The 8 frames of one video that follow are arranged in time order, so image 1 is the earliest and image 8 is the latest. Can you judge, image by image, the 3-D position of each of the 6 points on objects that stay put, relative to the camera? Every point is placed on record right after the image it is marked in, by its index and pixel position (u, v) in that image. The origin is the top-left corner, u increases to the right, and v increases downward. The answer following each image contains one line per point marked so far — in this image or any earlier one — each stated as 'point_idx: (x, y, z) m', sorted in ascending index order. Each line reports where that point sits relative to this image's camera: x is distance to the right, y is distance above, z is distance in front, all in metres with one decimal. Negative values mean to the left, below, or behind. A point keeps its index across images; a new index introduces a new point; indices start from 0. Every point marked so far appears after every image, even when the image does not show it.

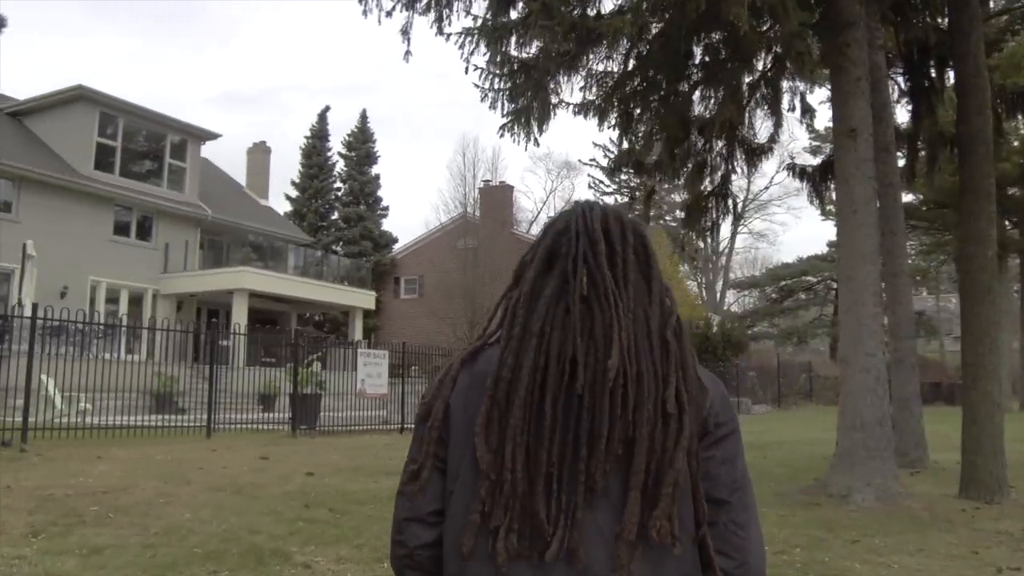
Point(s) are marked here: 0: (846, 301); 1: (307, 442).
0: (+3.0, -0.1, +8.6) m
1: (-2.4, -1.8, +10.7) m
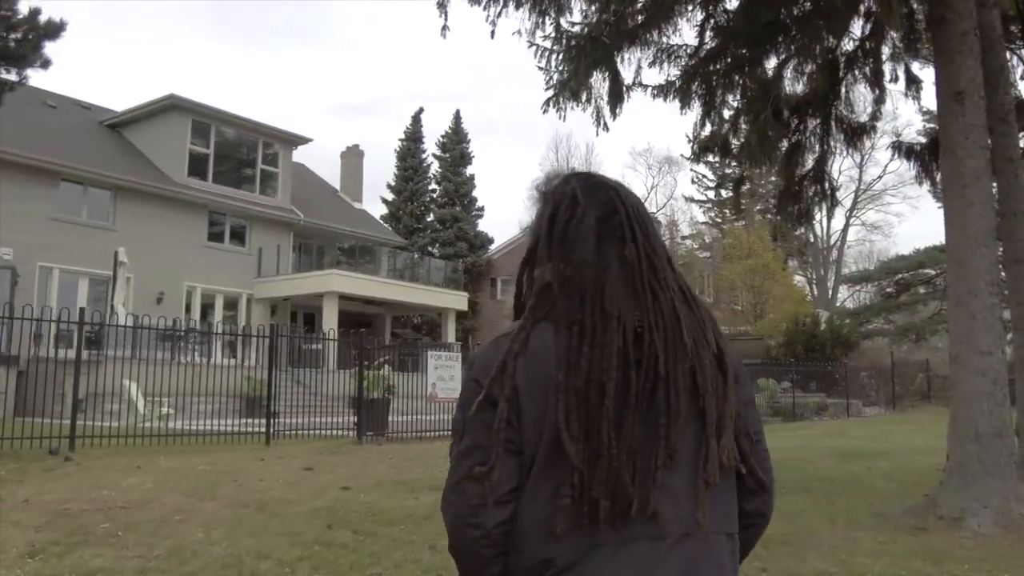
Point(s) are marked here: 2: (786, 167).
0: (+3.5, 0.0, +7.4) m
1: (-1.6, -1.8, +10.2) m
2: (+3.5, +1.3, +11.3) m
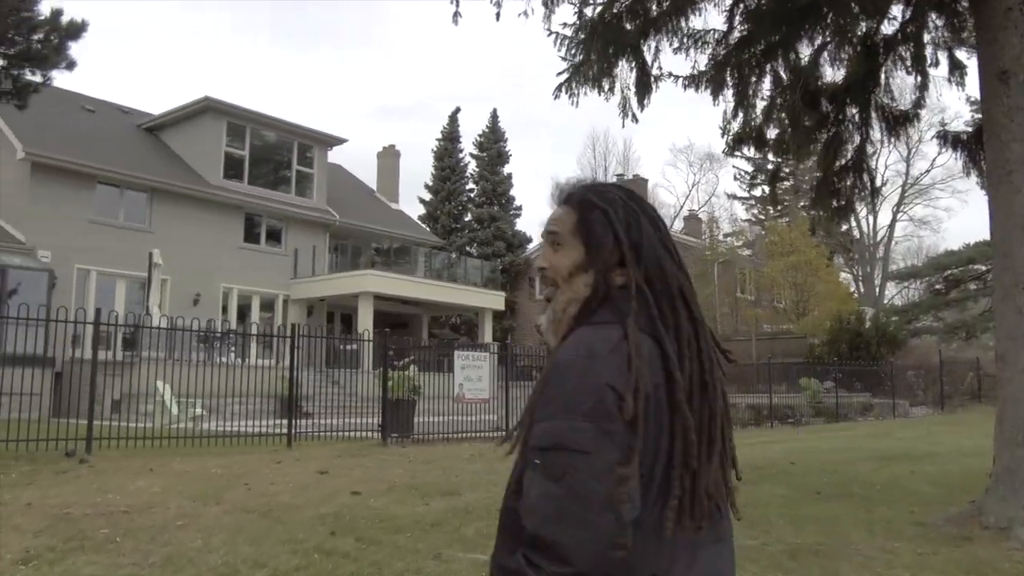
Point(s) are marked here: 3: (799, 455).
0: (+3.6, 0.0, +6.9) m
1: (-1.3, -1.7, +9.9) m
2: (+3.8, +1.4, +10.9) m
3: (+3.5, -2.0, +11.3) m
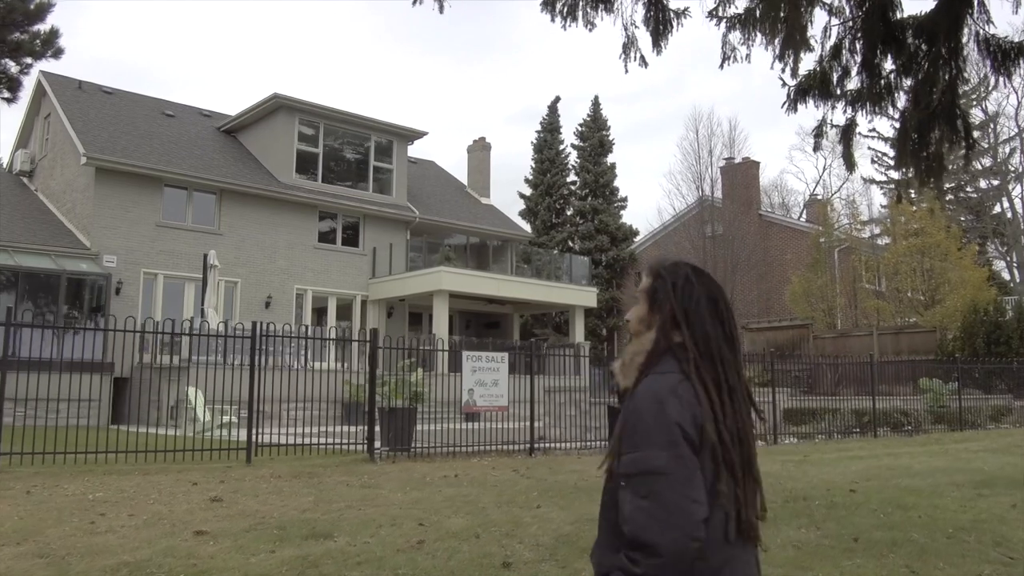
0: (+2.9, +0.2, +4.7) m
1: (-1.5, -1.6, +8.4) m
2: (+3.6, +1.6, +8.5) m
3: (+3.5, -1.8, +9.0) m
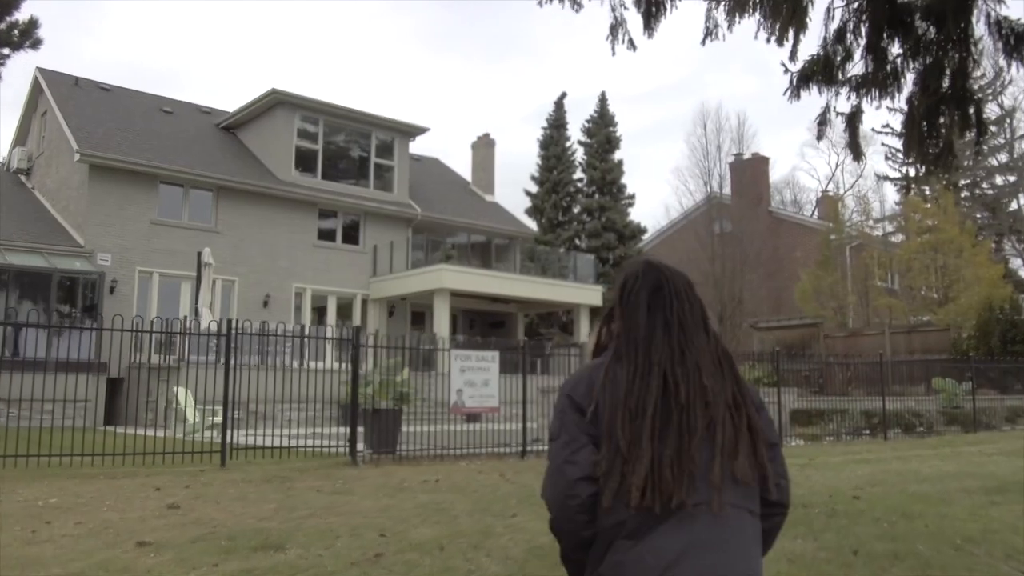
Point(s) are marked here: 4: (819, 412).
0: (+2.7, +0.3, +4.2) m
1: (-1.6, -1.6, +8.0) m
2: (+3.5, +1.6, +8.0) m
3: (+3.3, -1.7, +8.5) m
4: (+5.3, -2.1, +16.3) m
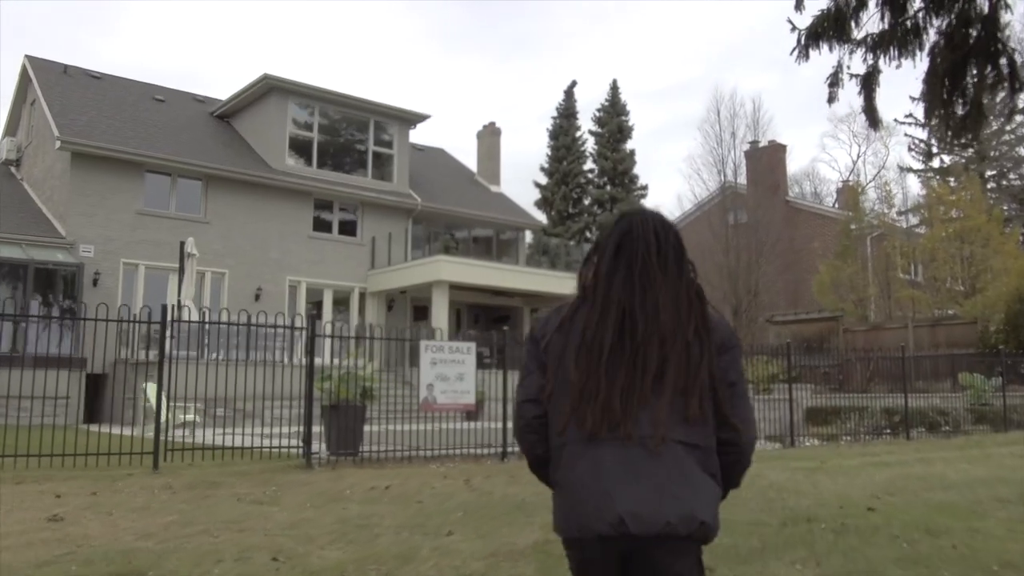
0: (+2.4, +0.5, +3.1) m
1: (-1.9, -1.4, +7.0) m
2: (+3.2, +1.8, +7.0) m
3: (+3.1, -1.6, +7.4) m
4: (+5.2, -2.0, +15.2) m
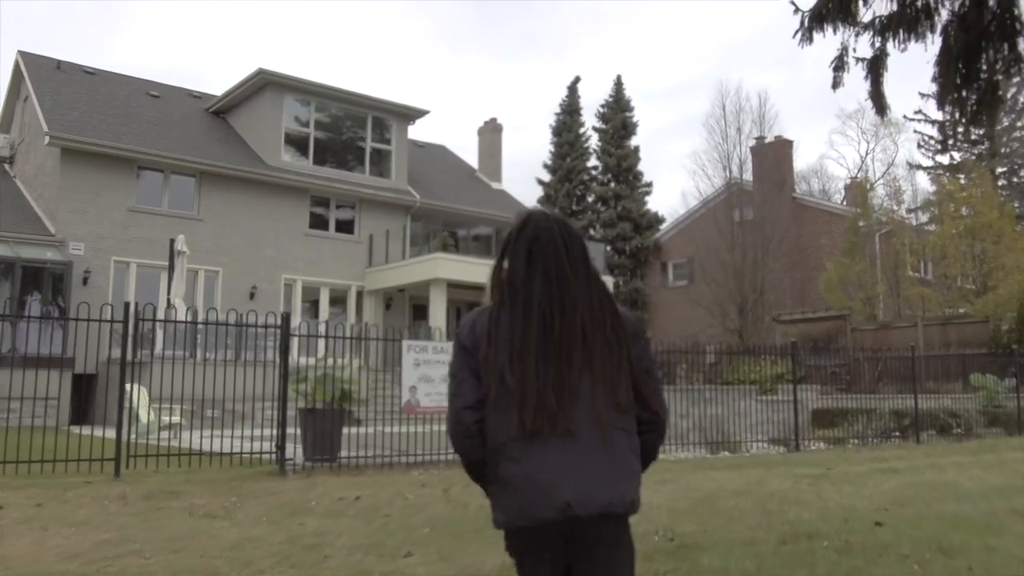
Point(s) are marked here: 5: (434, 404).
0: (+2.2, +0.5, +2.6) m
1: (-2.0, -1.4, +6.5) m
2: (+3.1, +1.8, +6.5) m
3: (+3.0, -1.5, +6.9) m
4: (+5.2, -1.9, +14.7) m
5: (-0.7, -1.1, +9.1) m
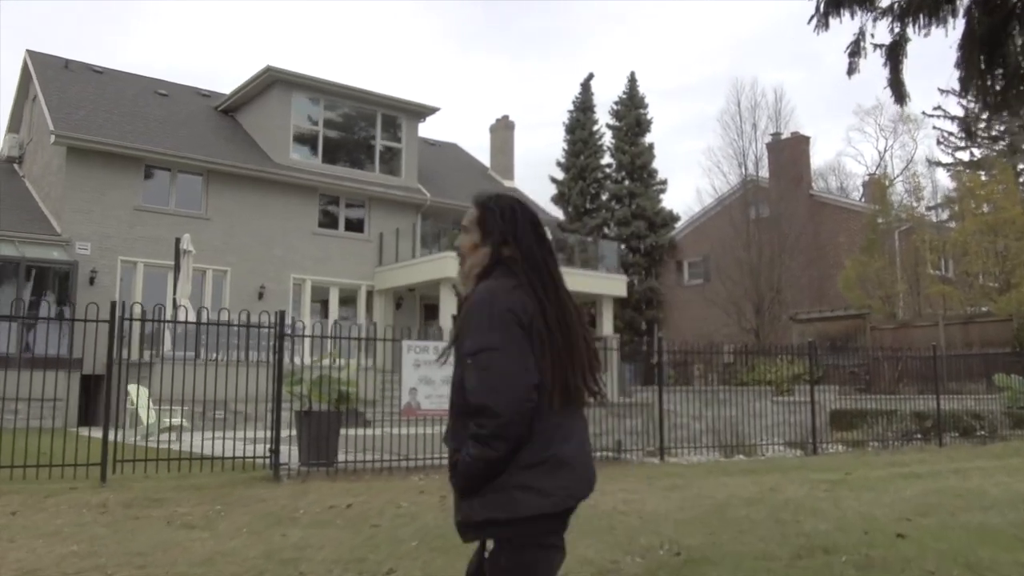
0: (+2.1, +0.5, +2.3) m
1: (-2.0, -1.4, +6.3) m
2: (+3.1, +1.8, +6.1) m
3: (+3.0, -1.5, +6.6) m
4: (+5.3, -1.9, +14.2) m
5: (-0.7, -1.1, +8.8) m
